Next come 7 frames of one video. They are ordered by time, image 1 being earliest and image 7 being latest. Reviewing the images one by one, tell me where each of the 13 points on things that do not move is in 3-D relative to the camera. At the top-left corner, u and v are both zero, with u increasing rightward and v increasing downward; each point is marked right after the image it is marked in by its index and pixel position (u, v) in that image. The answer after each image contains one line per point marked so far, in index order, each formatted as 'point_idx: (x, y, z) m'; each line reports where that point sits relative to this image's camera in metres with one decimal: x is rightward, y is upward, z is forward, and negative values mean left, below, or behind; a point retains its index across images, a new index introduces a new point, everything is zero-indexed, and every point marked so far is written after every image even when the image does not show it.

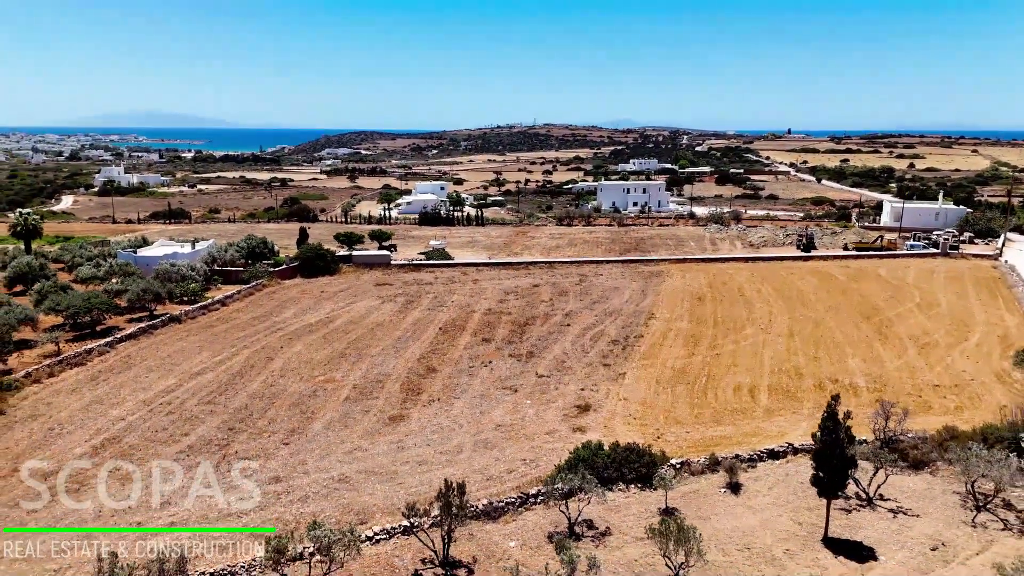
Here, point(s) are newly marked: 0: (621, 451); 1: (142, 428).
0: (+2.4, -3.6, +16.5) m
1: (-10.0, -3.7, +19.9) m
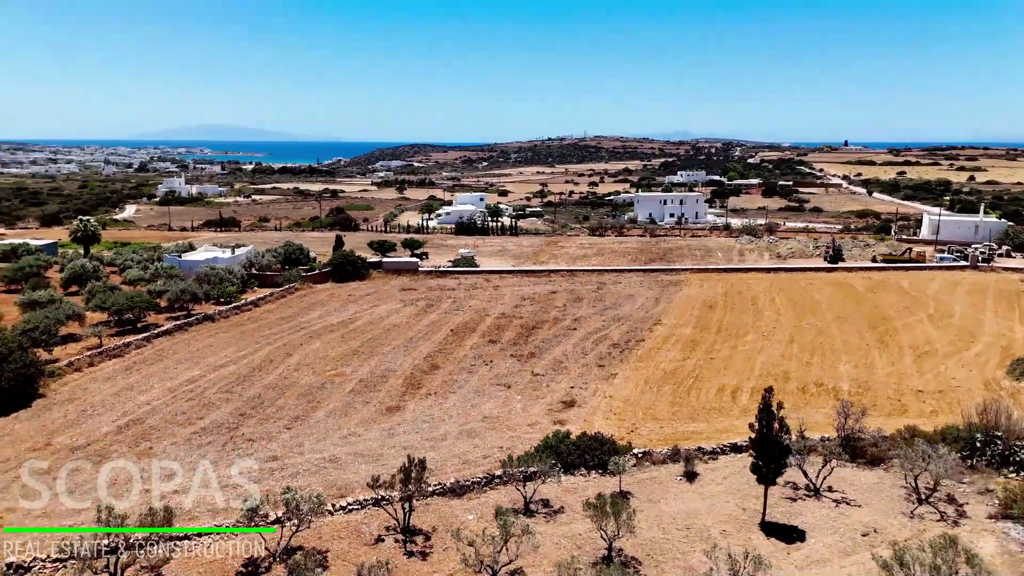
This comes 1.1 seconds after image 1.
0: (+1.7, -3.7, +17.7) m
1: (-10.4, -3.6, +21.9) m
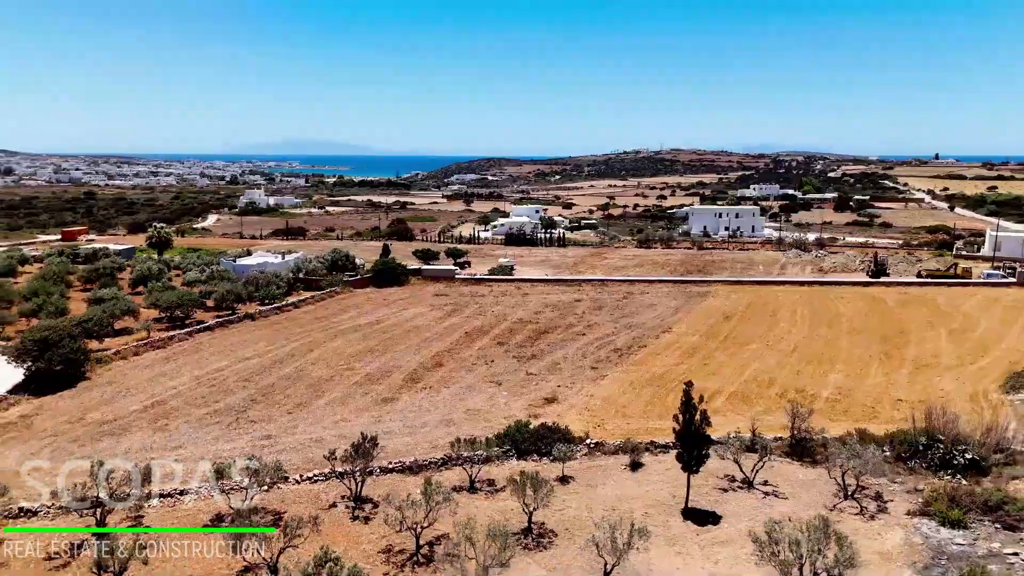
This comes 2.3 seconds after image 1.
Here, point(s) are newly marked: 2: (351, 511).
0: (+0.8, -3.7, +19.1) m
1: (-10.8, -3.5, +24.5) m
2: (-3.2, -4.6, +15.2) m
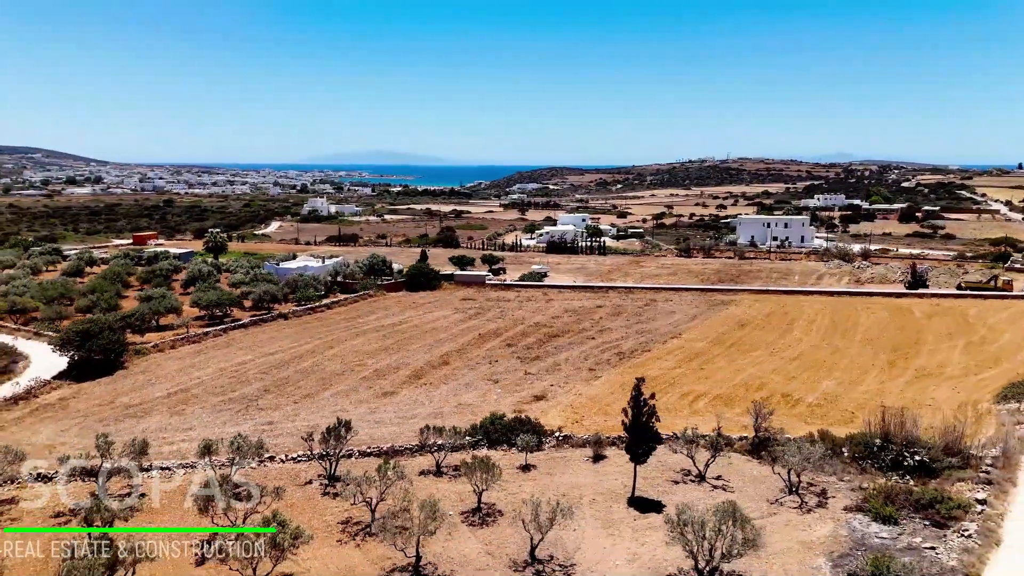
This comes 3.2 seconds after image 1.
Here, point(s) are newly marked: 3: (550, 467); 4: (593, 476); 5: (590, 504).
0: (+0.1, -3.7, +20.3) m
1: (-11.0, -3.4, +26.7) m
2: (-4.3, -4.5, +16.7) m
3: (+0.9, -4.4, +18.3) m
4: (+1.9, -4.5, +17.9) m
5: (+1.7, -4.7, +16.3) m
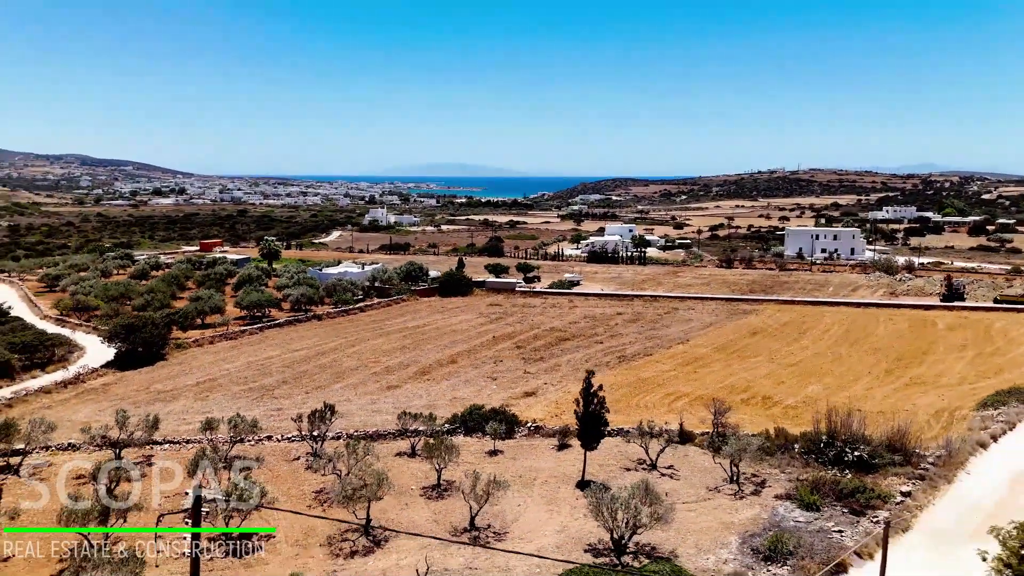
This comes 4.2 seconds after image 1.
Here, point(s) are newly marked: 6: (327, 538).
0: (-0.6, -3.7, +22.0) m
1: (-11.1, -3.4, +29.3) m
2: (-5.2, -4.4, +18.8) m
3: (+0.1, -4.4, +19.9) m
4: (+1.0, -4.5, +19.4) m
5: (+0.7, -4.7, +17.9) m
6: (-3.8, -5.1, +15.1) m
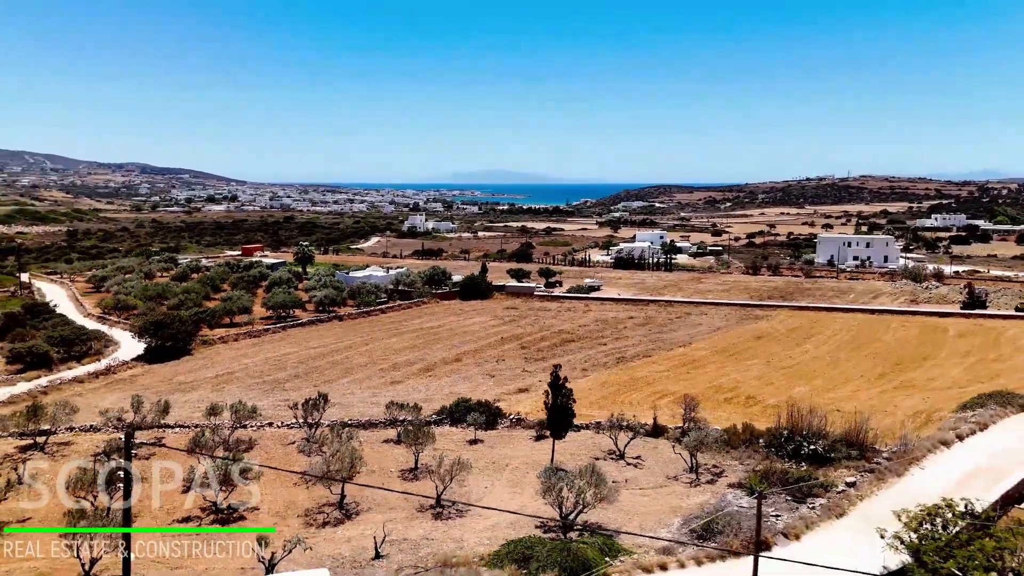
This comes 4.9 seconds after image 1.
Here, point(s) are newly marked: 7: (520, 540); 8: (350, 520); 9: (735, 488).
0: (-1.1, -3.7, +23.4) m
1: (-11.1, -3.4, +31.3) m
2: (-5.9, -4.4, +20.5) m
3: (-0.5, -4.4, +21.3) m
4: (+0.4, -4.5, +20.7) m
5: (-0.1, -4.7, +19.2) m
6: (-4.7, -5.0, +16.7) m
7: (+0.2, -5.0, +14.6) m
8: (-3.6, -5.1, +16.2) m
9: (+5.3, -4.8, +17.7) m
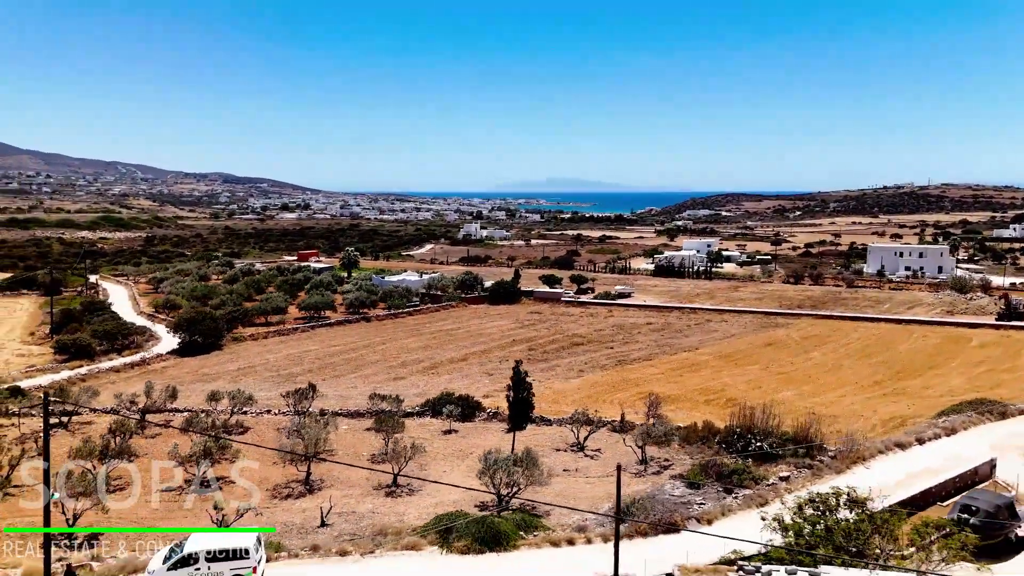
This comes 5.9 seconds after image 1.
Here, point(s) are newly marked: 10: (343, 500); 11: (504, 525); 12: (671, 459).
0: (-1.8, -3.8, +24.9) m
1: (-11.0, -3.4, +33.7) m
2: (-6.8, -4.3, +22.4) m
3: (-1.4, -4.4, +22.7) m
4: (-0.5, -4.5, +22.1) m
5: (-1.1, -4.7, +20.6) m
6: (-5.9, -4.9, +18.5) m
7: (-1.3, -4.9, +16.0) m
8: (-4.9, -5.0, +17.9) m
9: (+4.1, -4.8, +18.6) m
10: (-4.0, -5.0, +17.5) m
11: (-0.2, -4.9, +15.1) m
12: (+4.3, -4.6, +20.0) m
